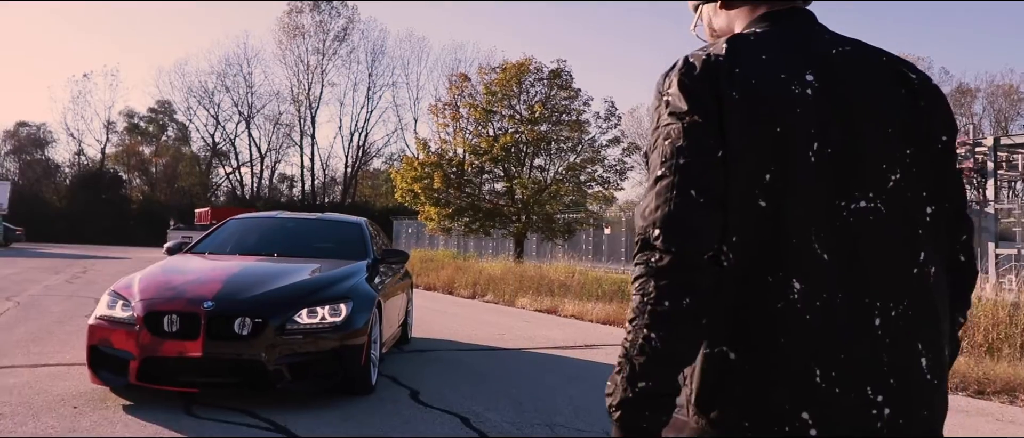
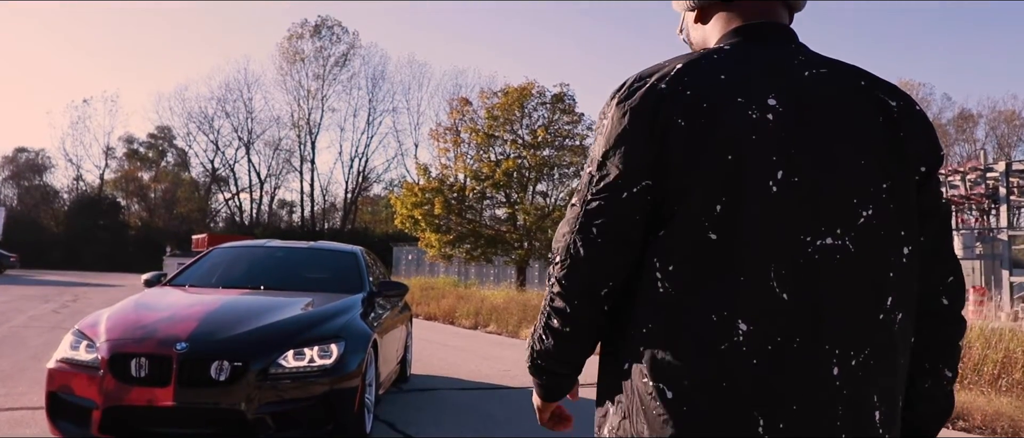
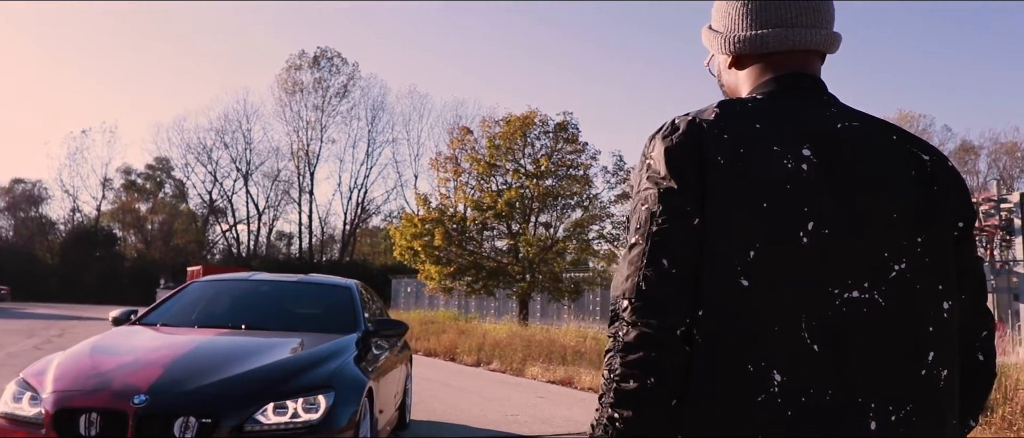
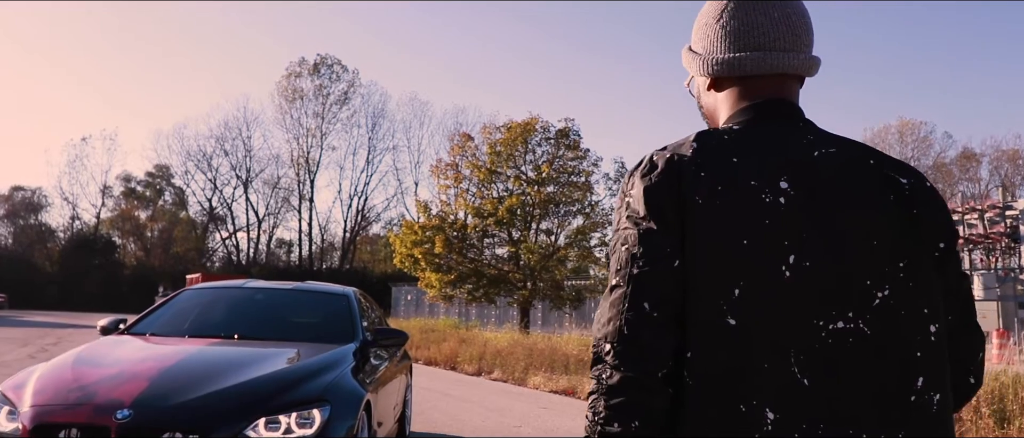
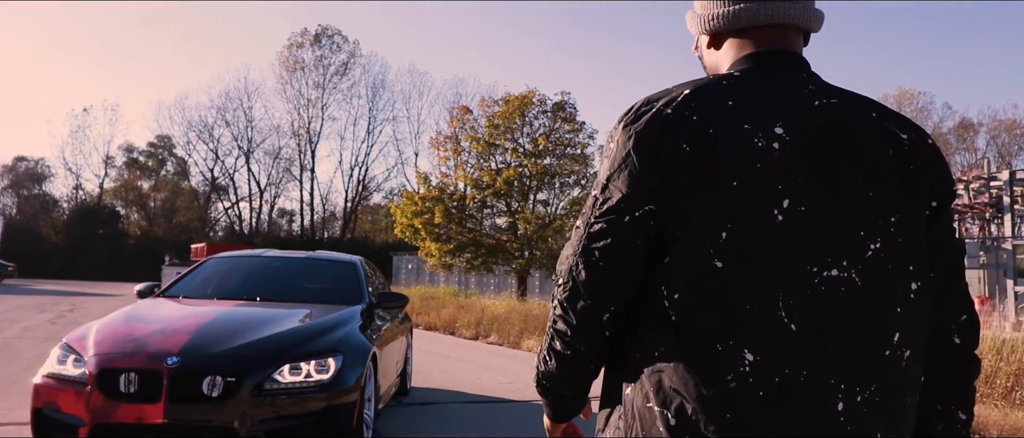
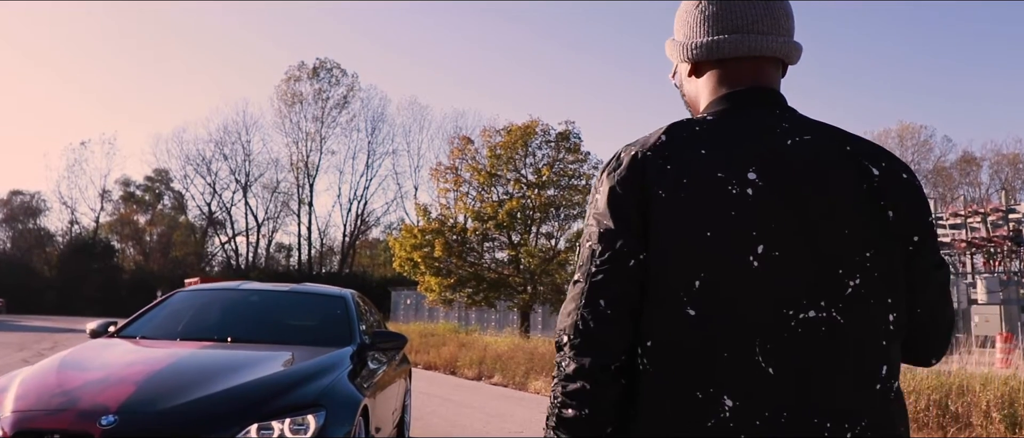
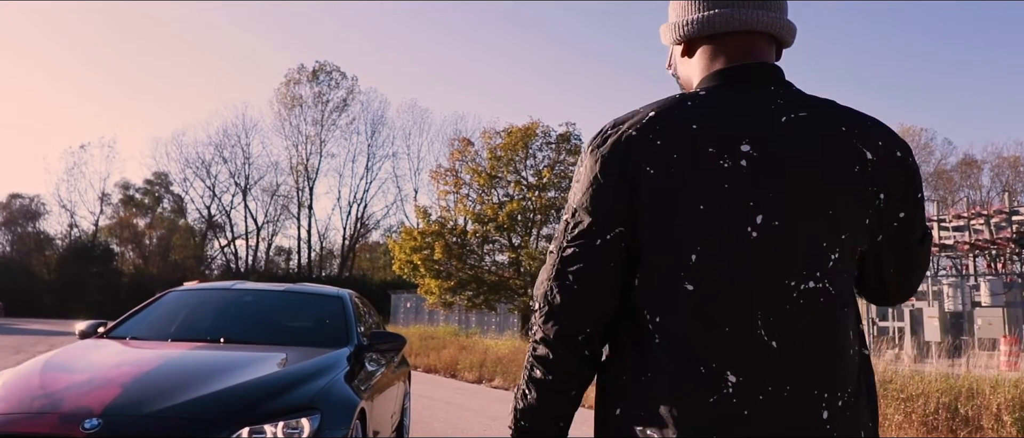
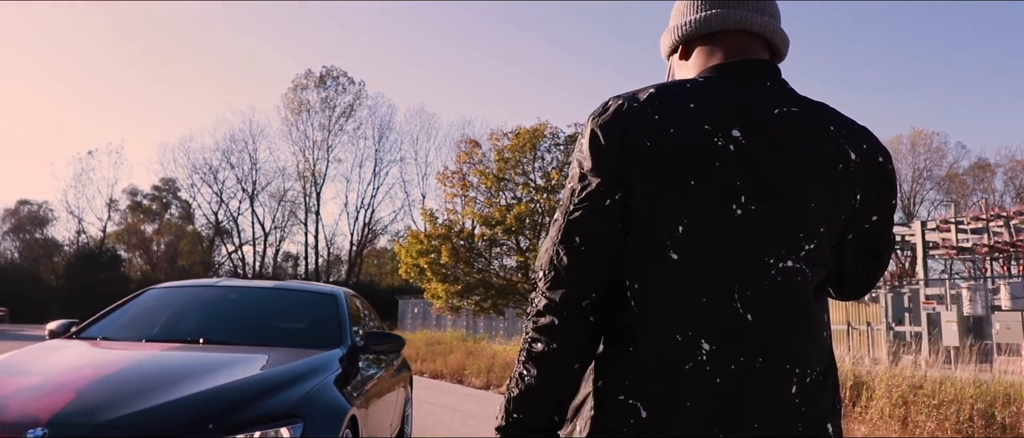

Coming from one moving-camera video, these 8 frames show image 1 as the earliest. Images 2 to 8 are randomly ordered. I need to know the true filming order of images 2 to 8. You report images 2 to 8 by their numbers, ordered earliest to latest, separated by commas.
2, 5, 3, 4, 6, 7, 8
